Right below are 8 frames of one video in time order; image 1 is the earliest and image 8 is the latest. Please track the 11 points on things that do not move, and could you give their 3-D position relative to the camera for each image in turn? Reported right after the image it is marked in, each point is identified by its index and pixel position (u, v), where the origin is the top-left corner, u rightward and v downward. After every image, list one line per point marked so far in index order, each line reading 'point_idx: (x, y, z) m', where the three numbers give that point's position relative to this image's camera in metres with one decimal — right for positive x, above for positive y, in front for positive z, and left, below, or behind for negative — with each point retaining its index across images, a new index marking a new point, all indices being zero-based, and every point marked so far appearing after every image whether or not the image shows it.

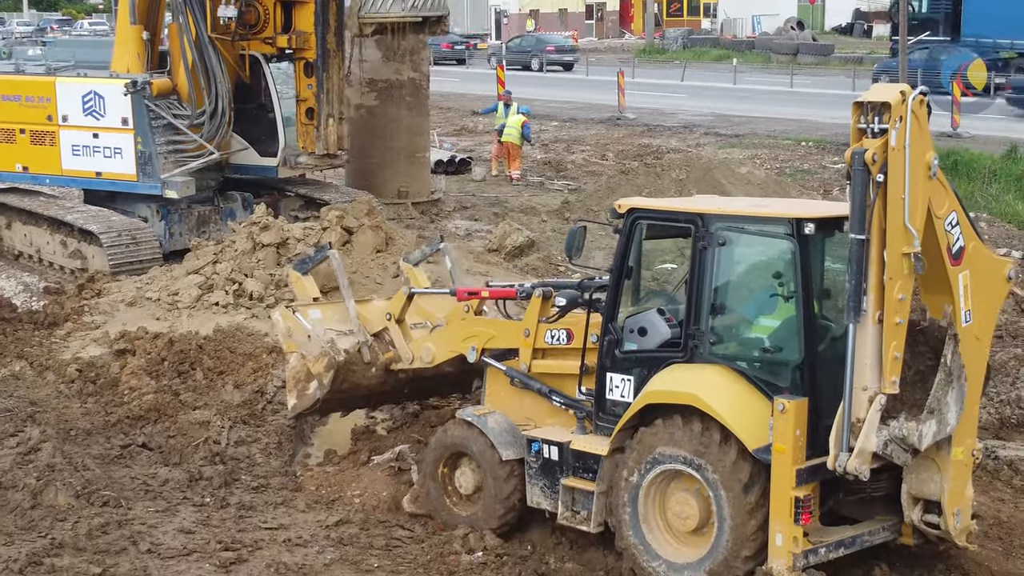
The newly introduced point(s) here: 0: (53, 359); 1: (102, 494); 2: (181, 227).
0: (-3.0, -0.5, +7.3) m
1: (-1.8, -0.9, +4.8) m
2: (-3.4, +0.6, +11.3) m
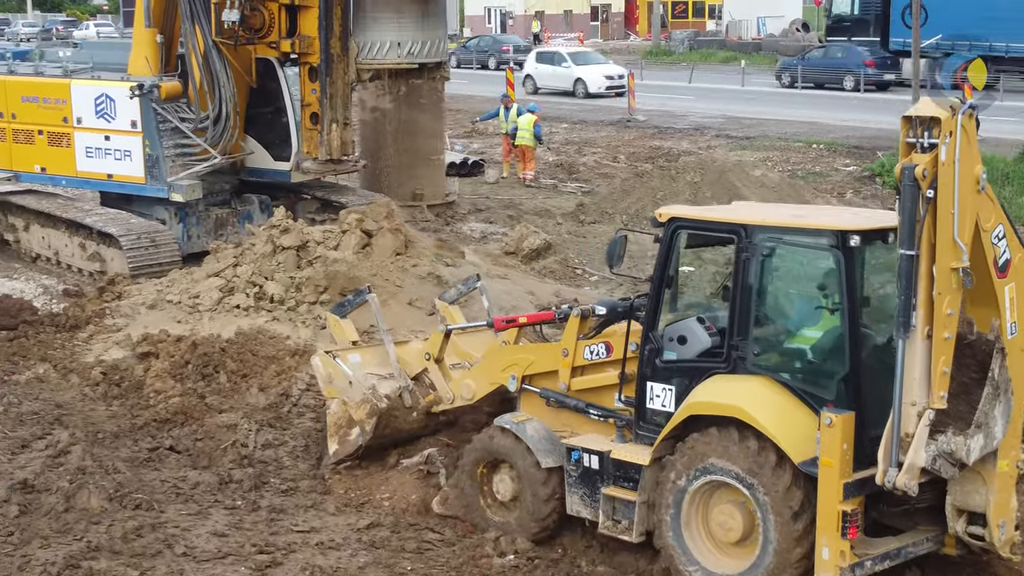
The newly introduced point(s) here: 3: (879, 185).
0: (-2.9, -0.5, +7.3) m
1: (-1.6, -0.9, +4.8) m
2: (-3.2, +0.6, +11.3) m
3: (+6.2, +1.8, +18.9) m
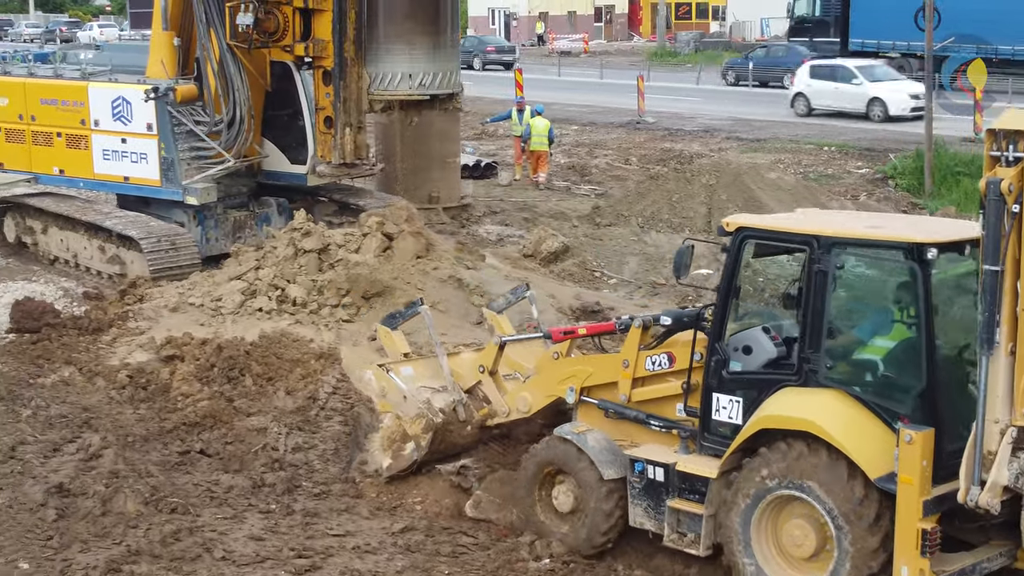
0: (-2.7, -0.5, +7.3) m
1: (-1.5, -0.9, +4.8) m
2: (-3.0, +0.6, +11.3) m
3: (+6.4, +1.7, +18.9) m
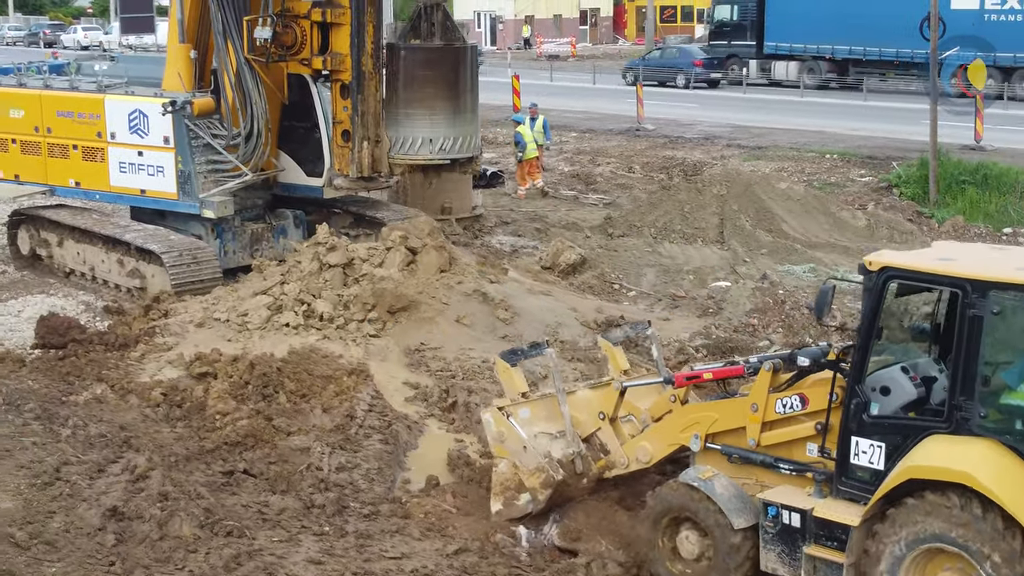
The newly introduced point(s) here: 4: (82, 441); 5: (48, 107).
0: (-2.5, -0.6, +7.3) m
1: (-1.2, -1.0, +4.8) m
2: (-2.8, +0.4, +11.3) m
3: (+6.6, +1.6, +18.9) m
4: (-2.4, -0.8, +6.1) m
5: (-4.9, +1.9, +11.7) m
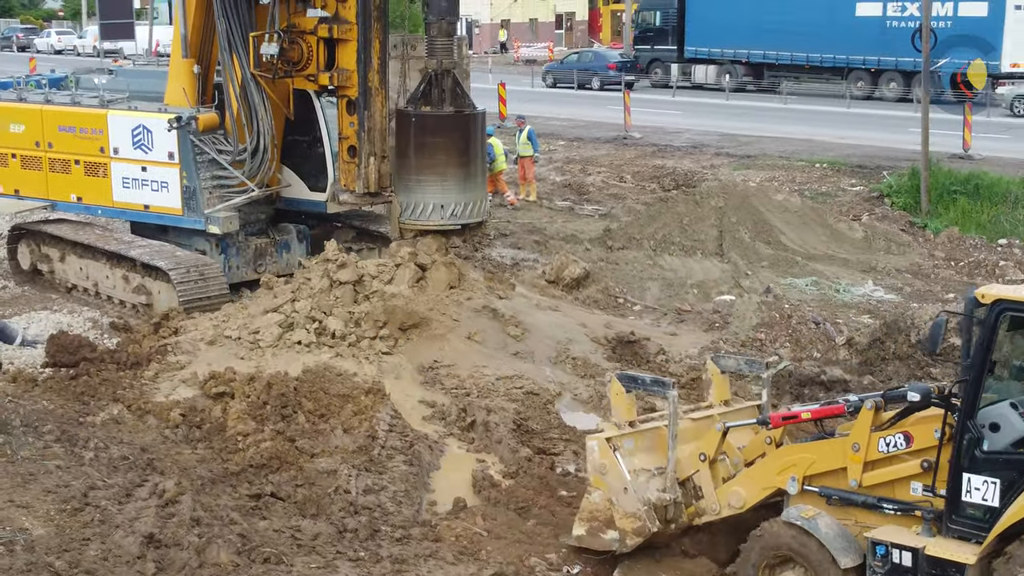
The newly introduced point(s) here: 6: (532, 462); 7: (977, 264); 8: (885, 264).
0: (-2.4, -0.8, +7.3) m
1: (-1.1, -1.1, +4.8) m
2: (-2.8, +0.3, +11.3) m
3: (+6.5, +1.4, +19.1) m
4: (-2.2, -1.0, +6.1) m
5: (-4.9, +1.7, +11.7) m
6: (+0.1, -1.0, +6.4) m
7: (+5.5, +0.3, +13.0) m
8: (+4.3, +0.3, +12.9) m
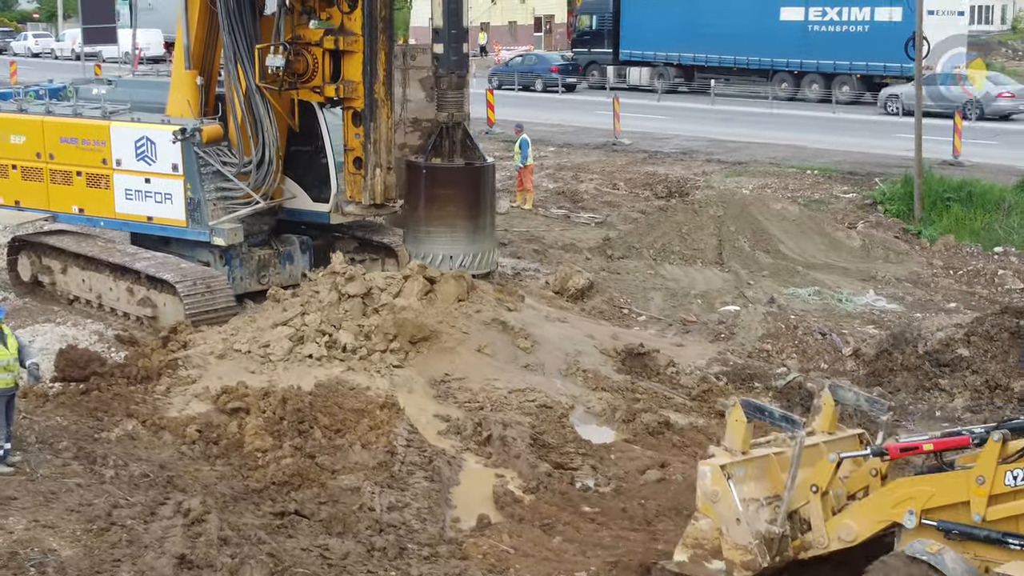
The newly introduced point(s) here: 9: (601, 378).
0: (-2.3, -0.9, +7.3) m
1: (-1.0, -1.2, +4.8) m
2: (-2.7, +0.2, +11.3) m
3: (+6.4, +1.3, +19.2) m
4: (-2.1, -1.1, +6.1) m
5: (-4.8, +1.6, +11.6) m
6: (+0.2, -1.1, +6.4) m
7: (+5.5, +0.2, +13.1) m
8: (+4.4, +0.2, +13.0) m
9: (+0.7, -0.7, +8.5) m
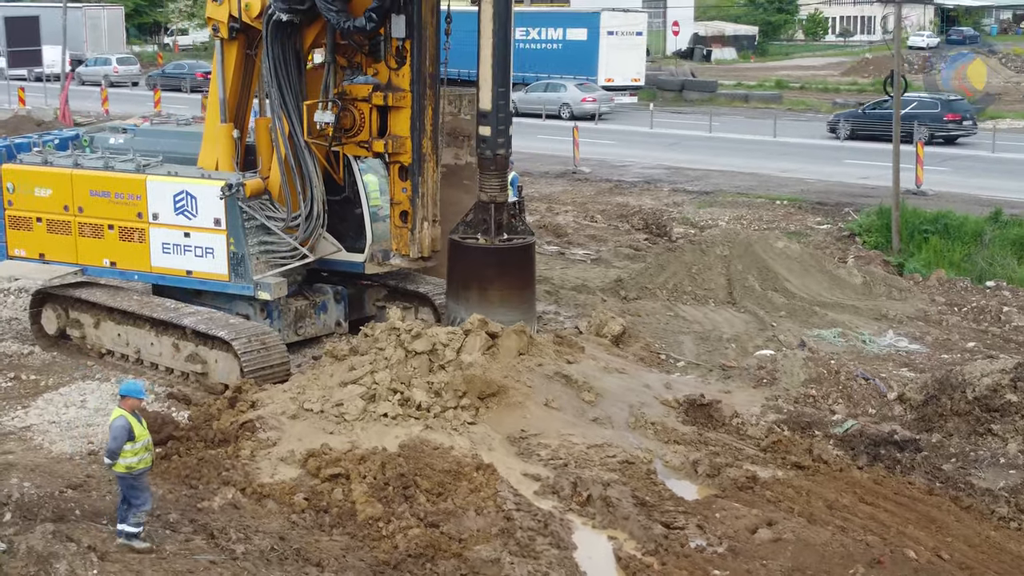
0: (-1.6, -1.3, +7.3) m
1: (-0.2, -1.6, +4.9) m
2: (-2.3, -0.4, +11.3) m
3: (+6.3, +0.7, +19.8) m
4: (-1.4, -1.5, +6.2) m
5: (-4.5, +1.1, +11.6) m
6: (+0.9, -1.5, +6.6) m
7: (+5.8, -0.3, +13.6) m
8: (+4.6, -0.3, +13.4) m
9: (+1.2, -1.1, +8.7) m
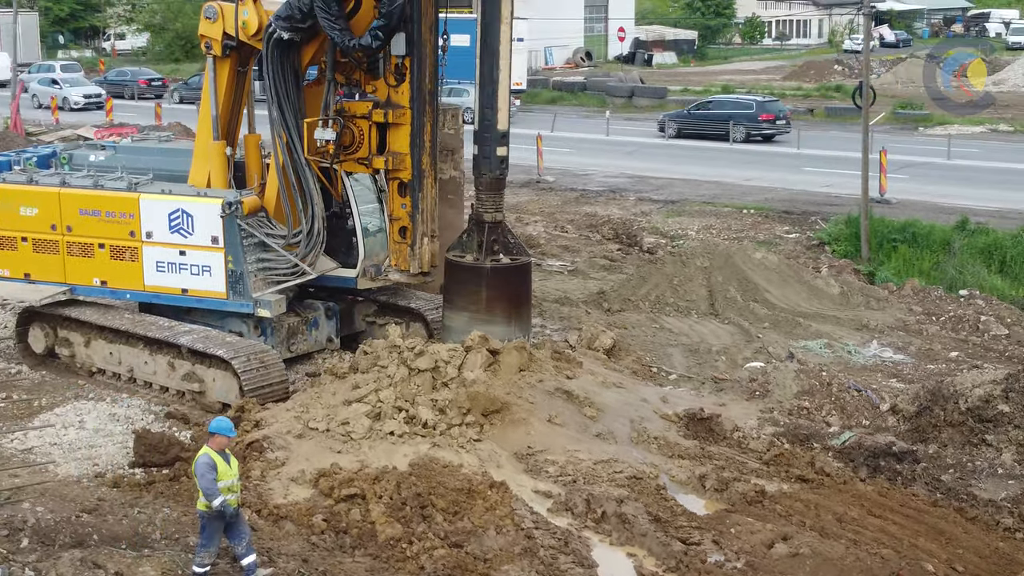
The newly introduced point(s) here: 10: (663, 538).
0: (-1.5, -1.5, +7.3) m
1: (0.0, -1.7, +5.0) m
2: (-2.4, -0.5, +11.2) m
3: (+5.9, +0.6, +20.1) m
4: (-1.3, -1.6, +6.2) m
5: (-4.6, +0.9, +11.5) m
6: (+1.1, -1.6, +6.7) m
7: (+5.6, -0.4, +13.9) m
8: (+4.5, -0.4, +13.7) m
9: (+1.3, -1.3, +8.8) m
10: (+0.9, -1.6, +6.9) m
